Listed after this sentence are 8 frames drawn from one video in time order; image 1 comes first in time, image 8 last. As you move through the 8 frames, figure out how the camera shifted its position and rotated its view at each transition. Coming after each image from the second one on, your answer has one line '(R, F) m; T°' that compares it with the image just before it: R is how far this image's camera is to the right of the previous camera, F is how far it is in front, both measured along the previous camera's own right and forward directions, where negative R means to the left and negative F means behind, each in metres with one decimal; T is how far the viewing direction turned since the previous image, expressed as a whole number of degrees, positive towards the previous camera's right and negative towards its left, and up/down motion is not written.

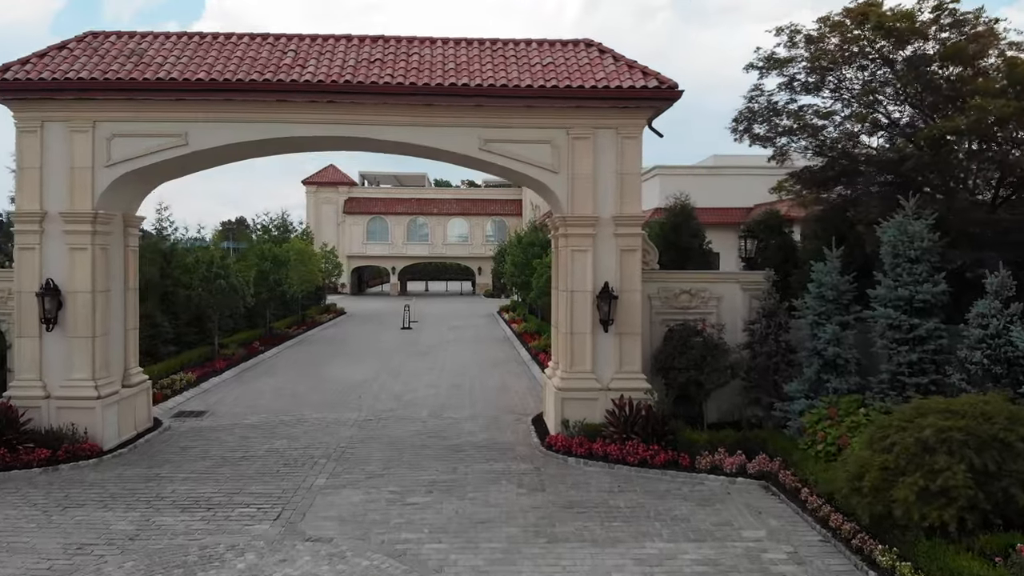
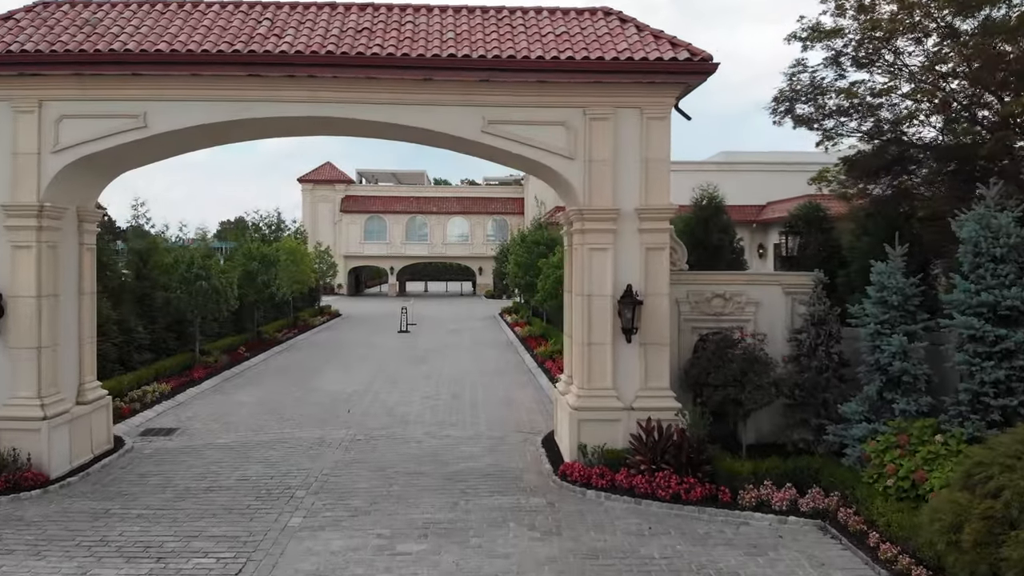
(-0.1, +1.4) m; 0°
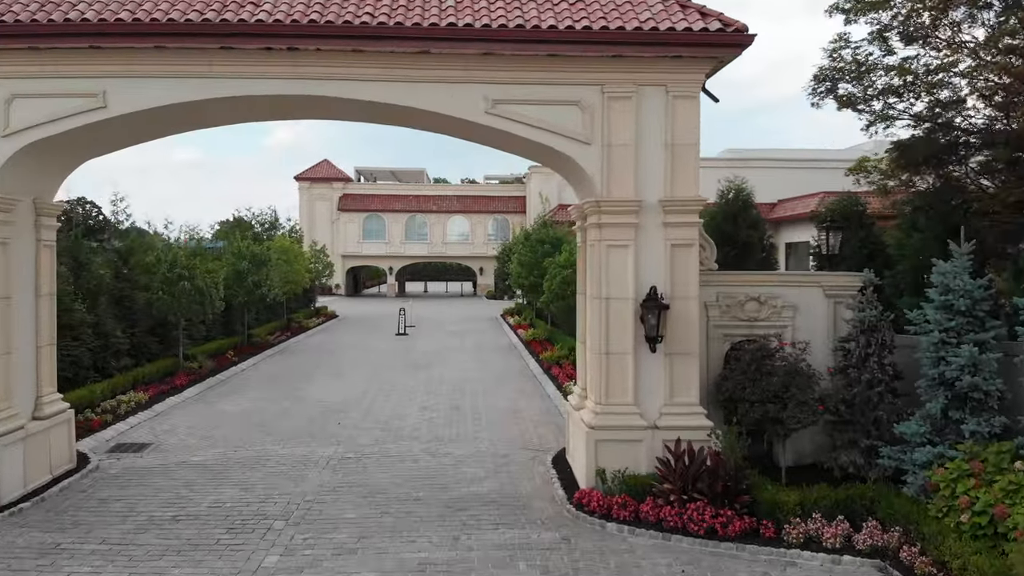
(-0.1, +1.1) m; 0°
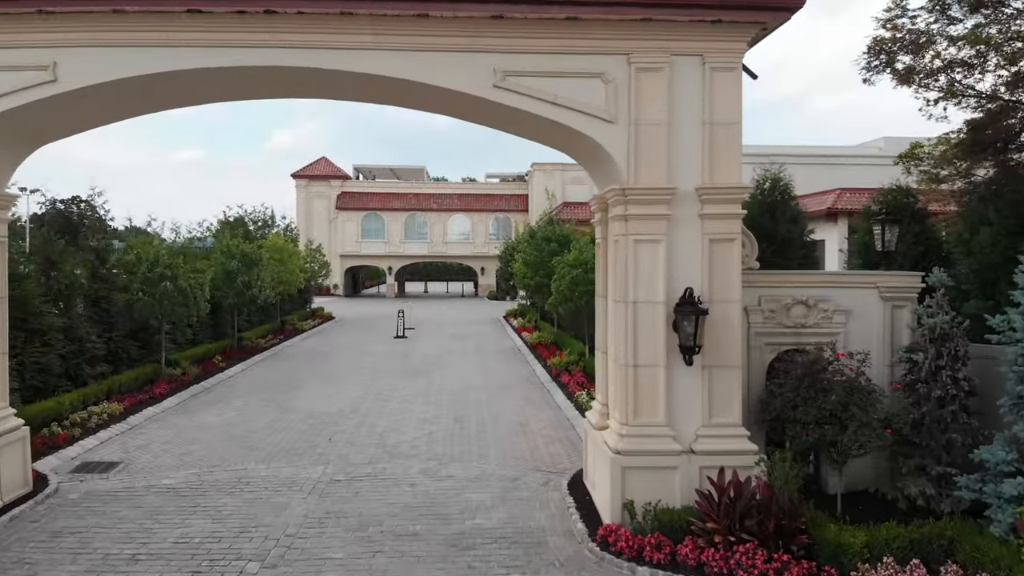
(-0.1, +1.1) m; 0°
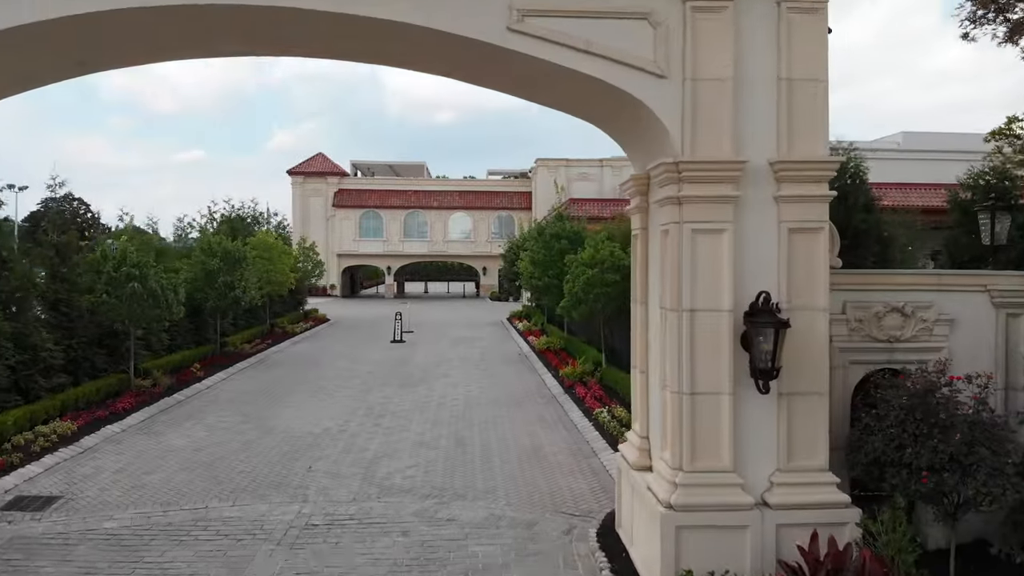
(-0.1, +1.5) m; 0°
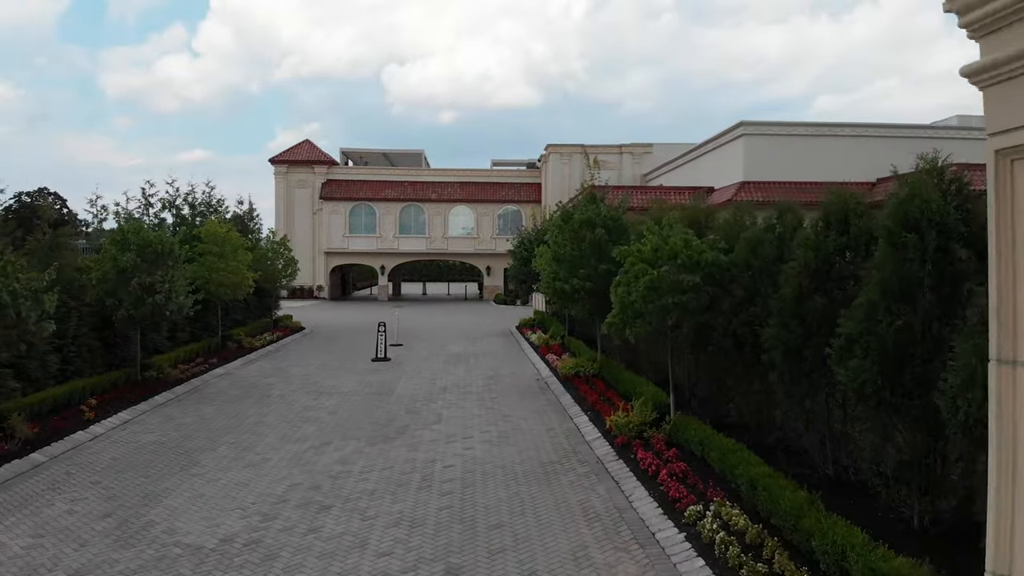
(-0.2, +4.3) m; 0°
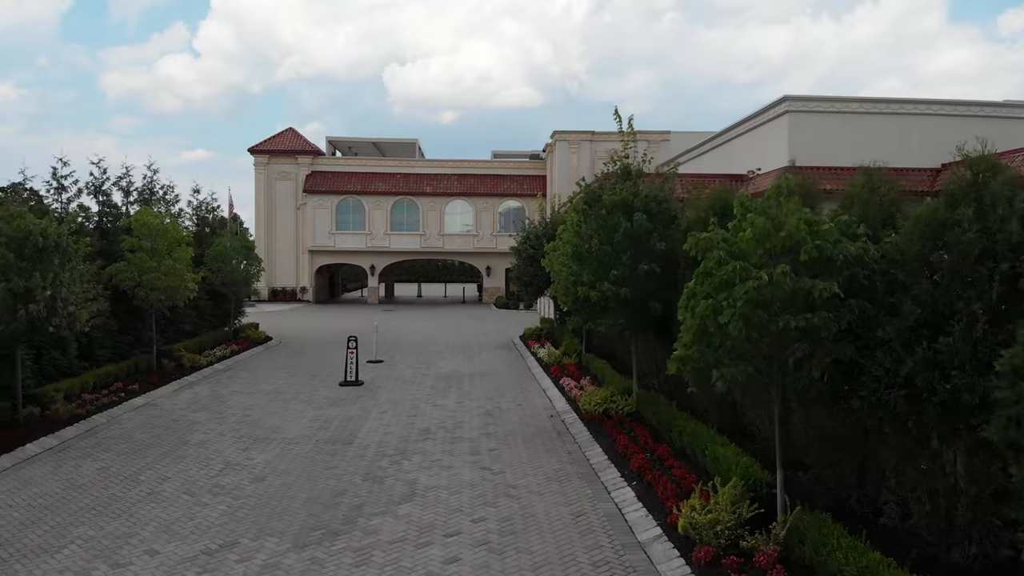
(0.0, +3.2) m; 0°
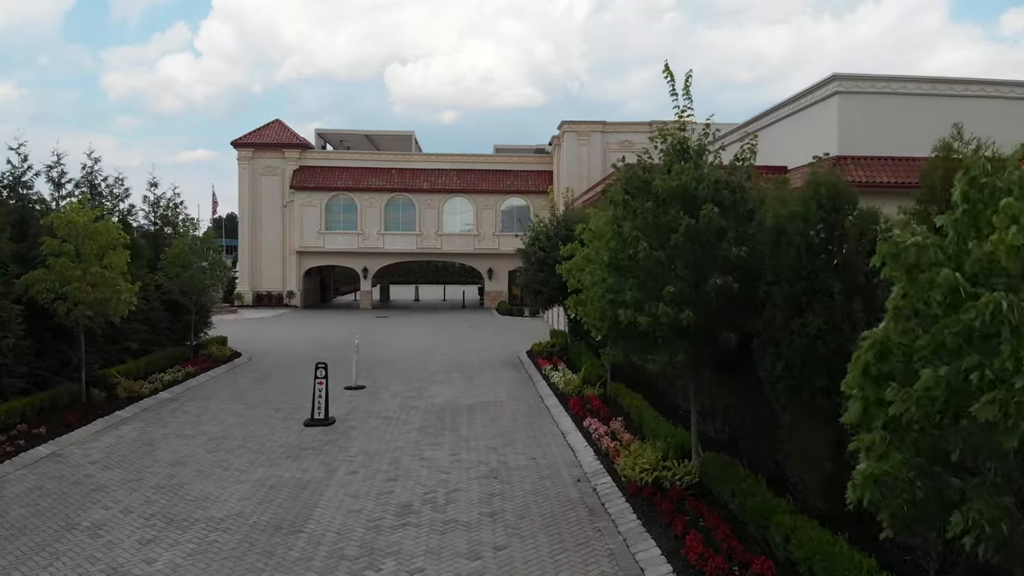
(-0.1, +2.5) m; 0°
